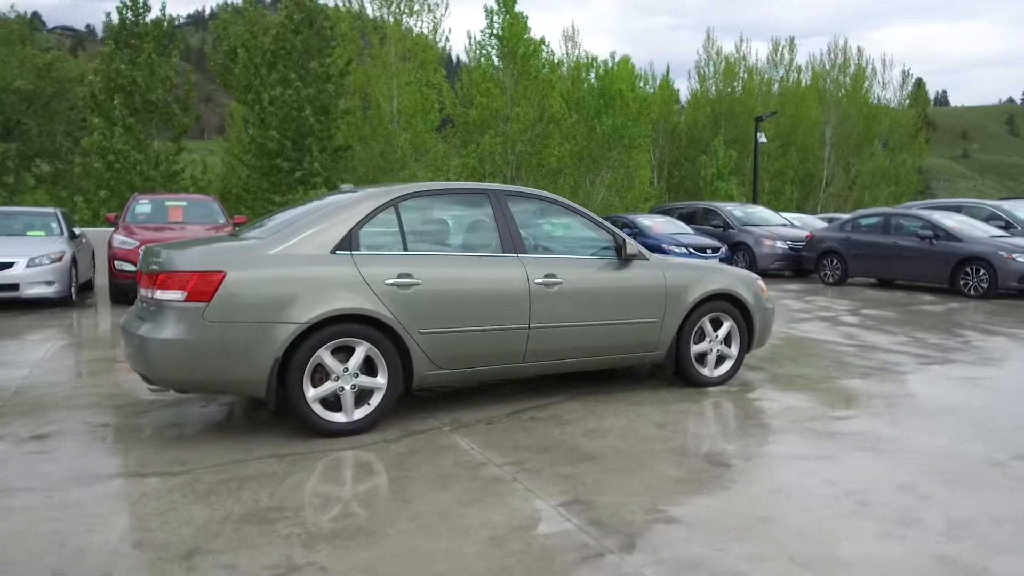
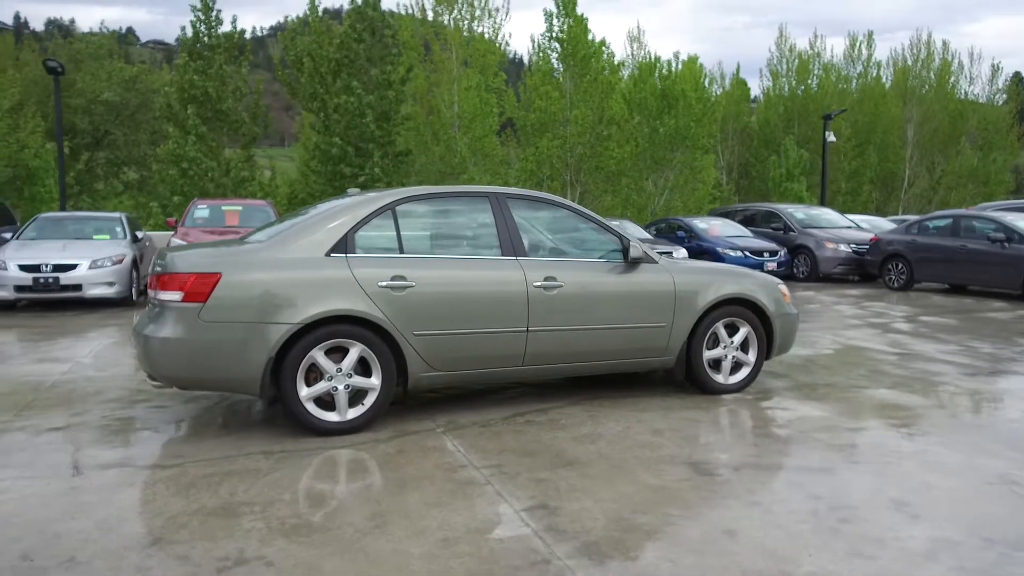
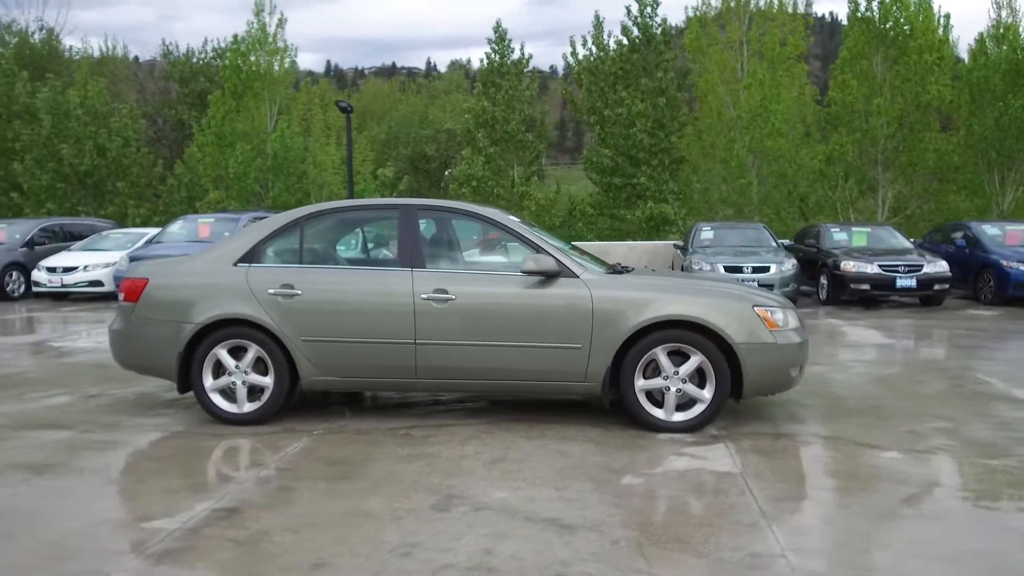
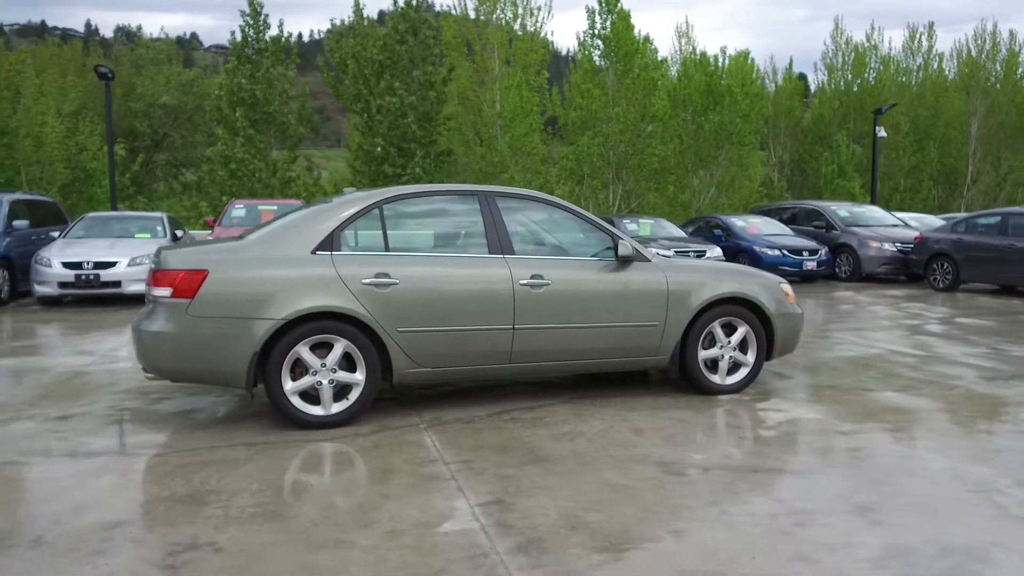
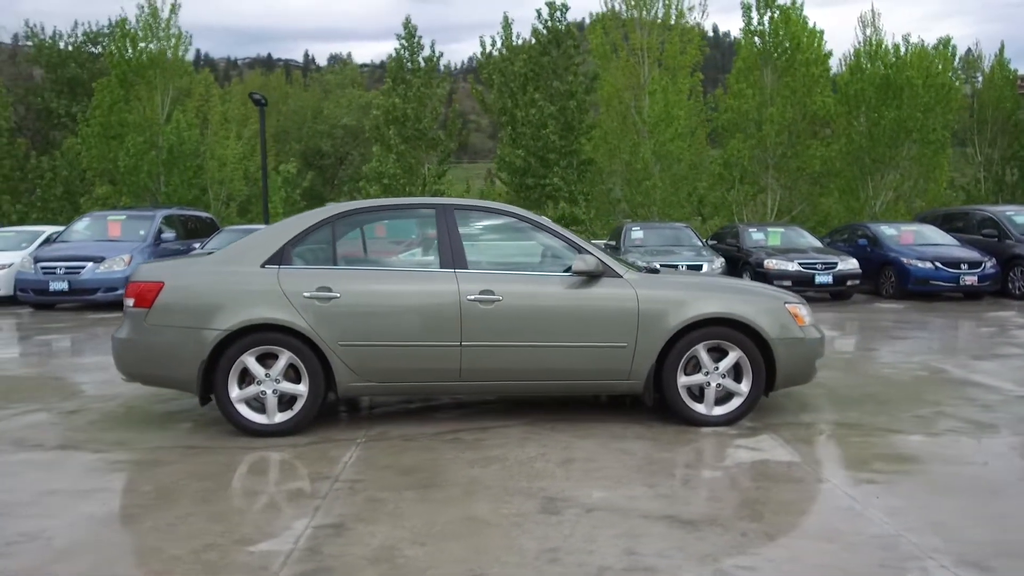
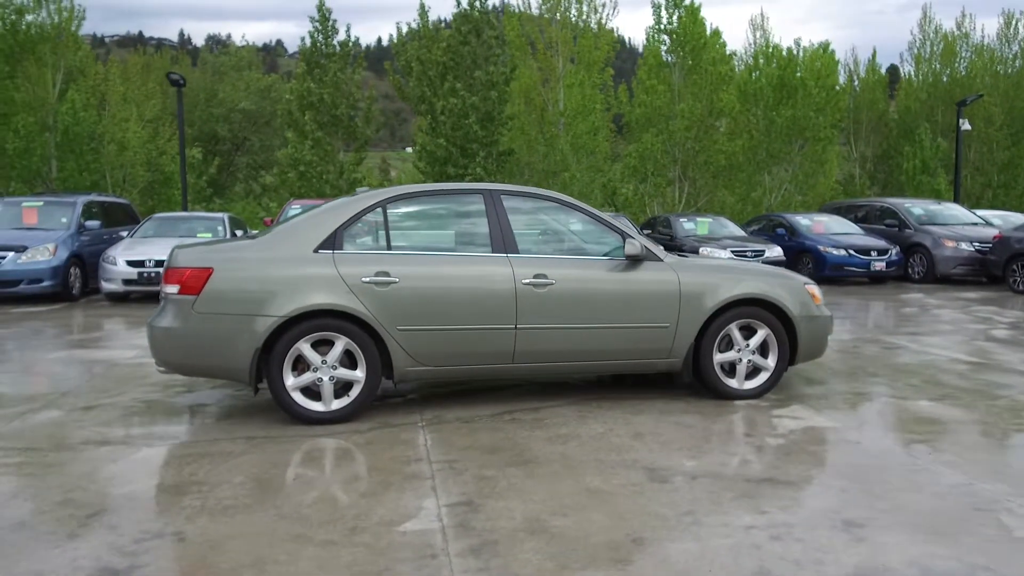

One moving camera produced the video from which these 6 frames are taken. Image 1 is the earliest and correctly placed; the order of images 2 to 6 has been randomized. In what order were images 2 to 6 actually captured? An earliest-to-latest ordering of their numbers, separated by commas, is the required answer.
2, 4, 6, 5, 3
